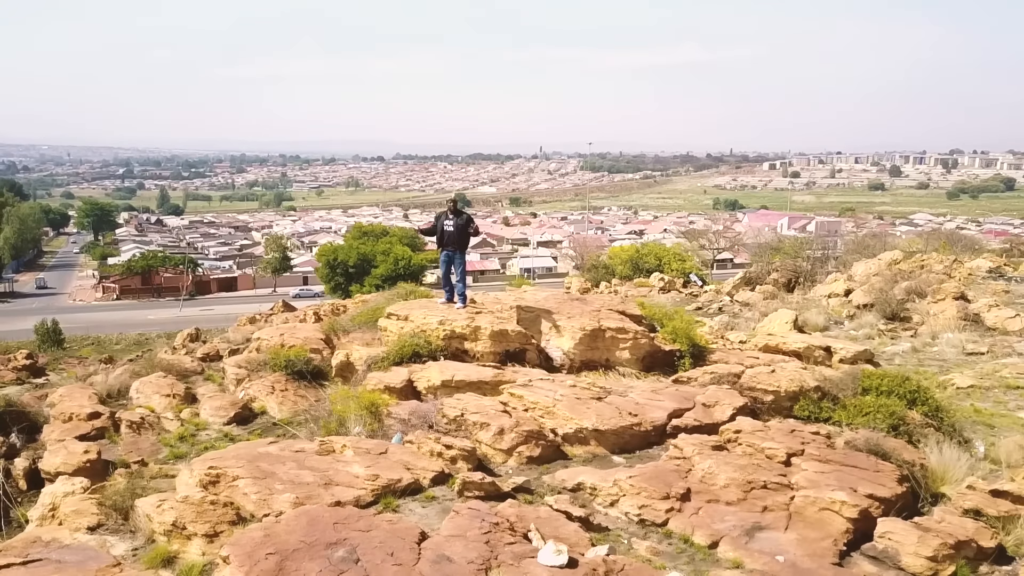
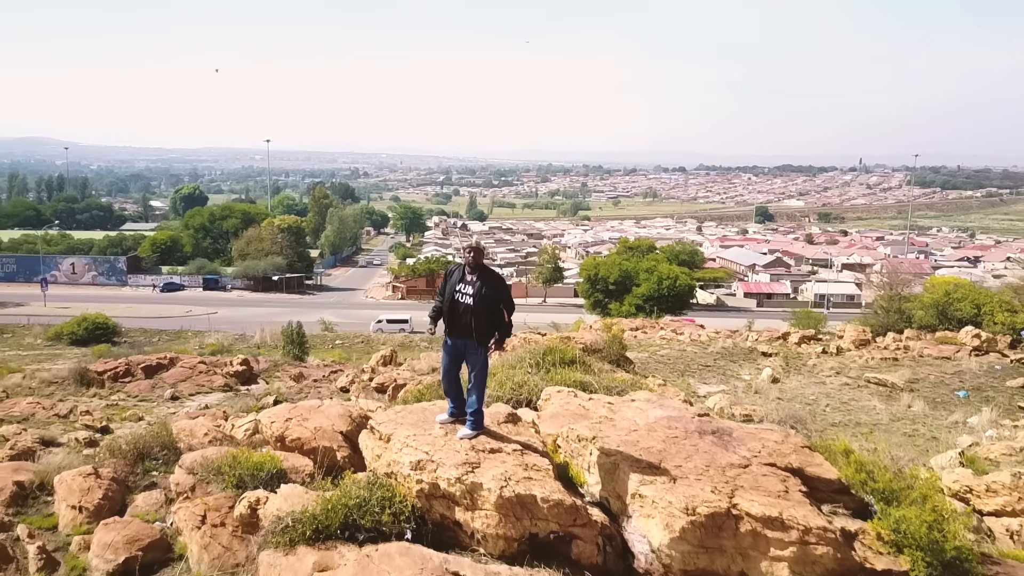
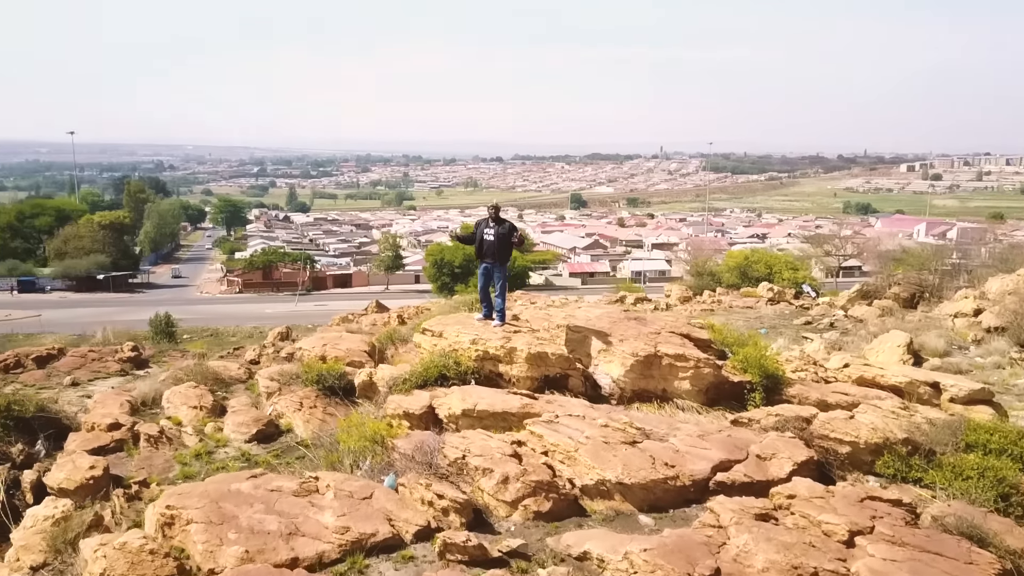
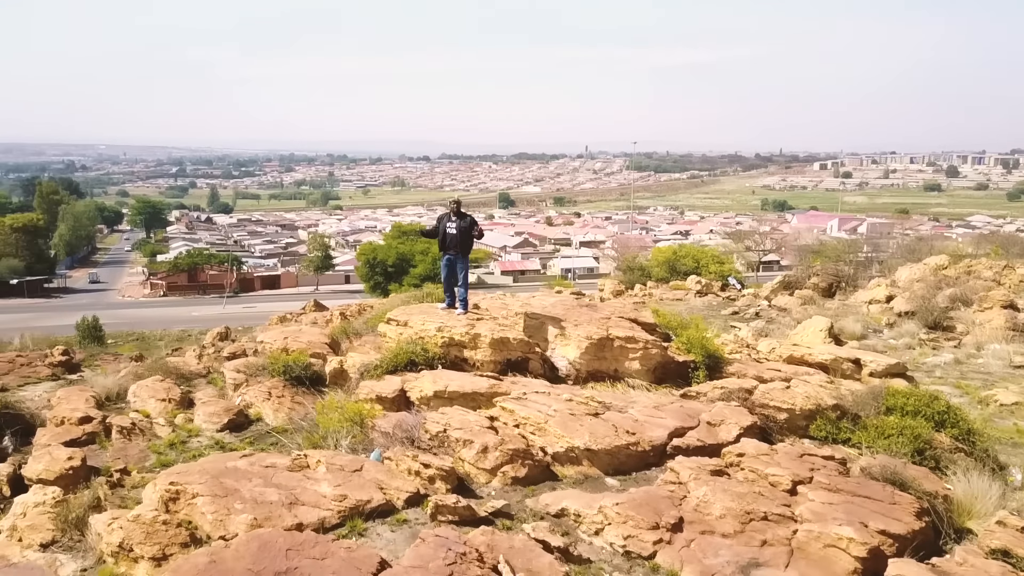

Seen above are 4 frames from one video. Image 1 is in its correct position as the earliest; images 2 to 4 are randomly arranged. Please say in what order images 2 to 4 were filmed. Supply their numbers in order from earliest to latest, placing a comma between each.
4, 3, 2
